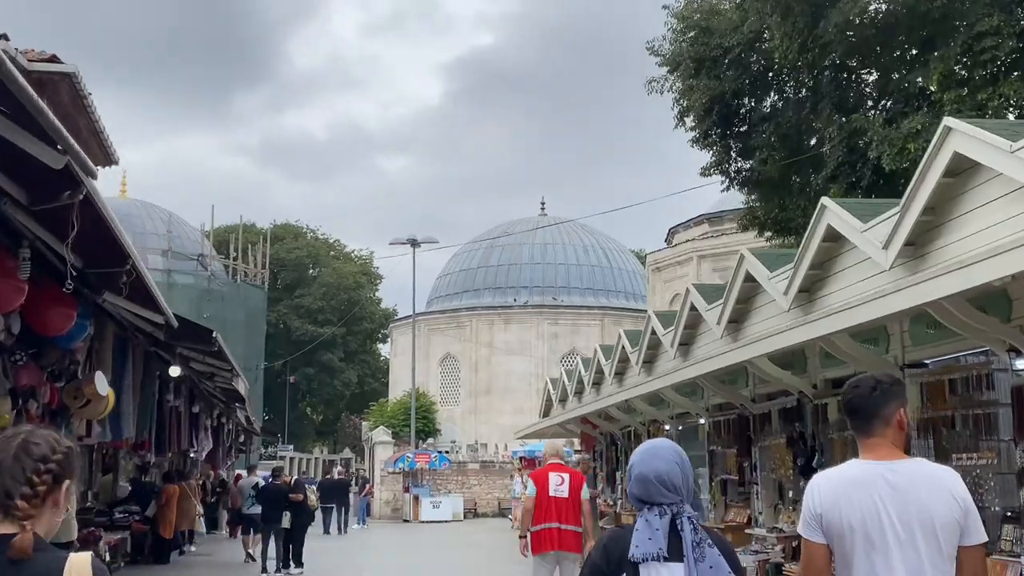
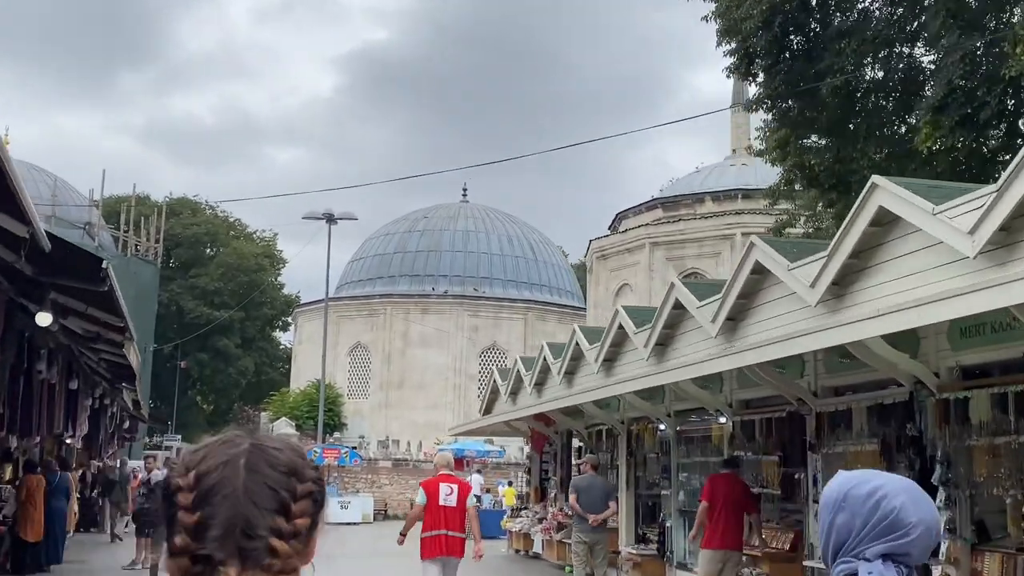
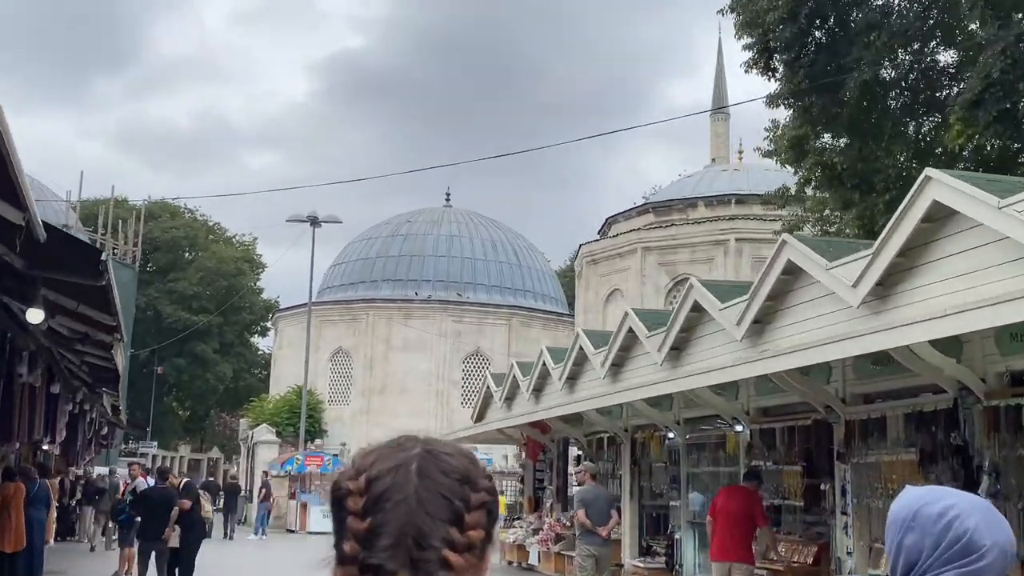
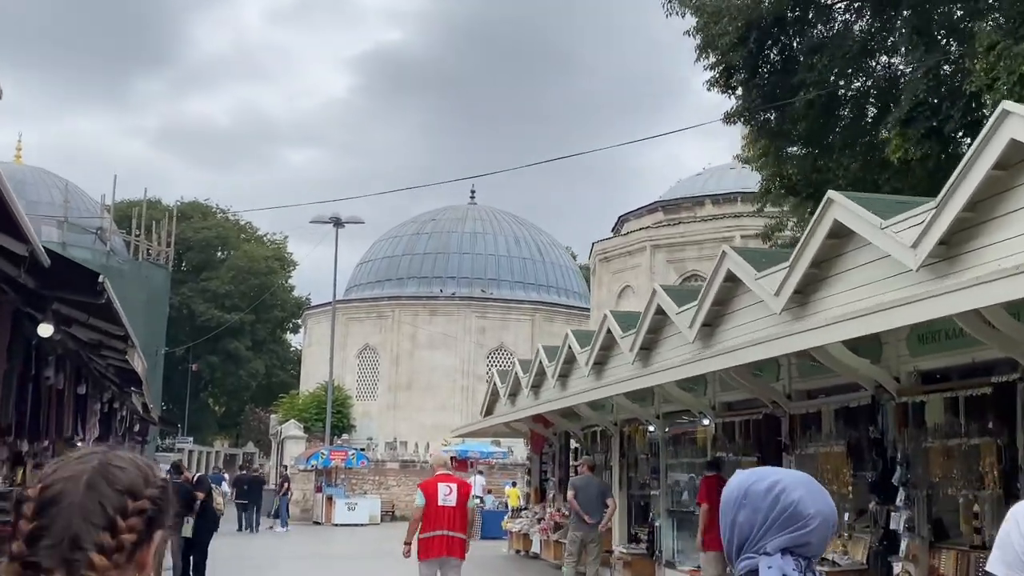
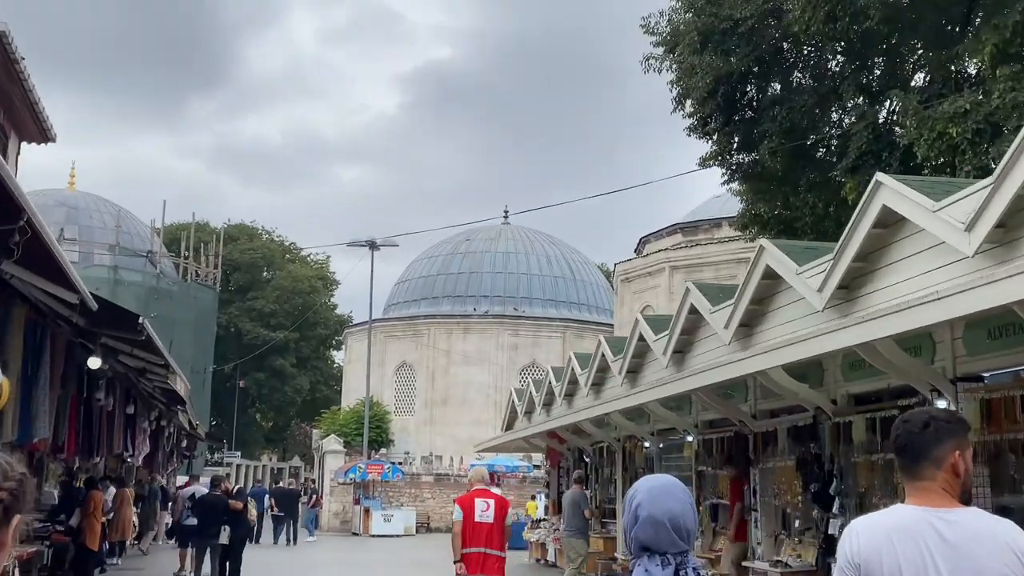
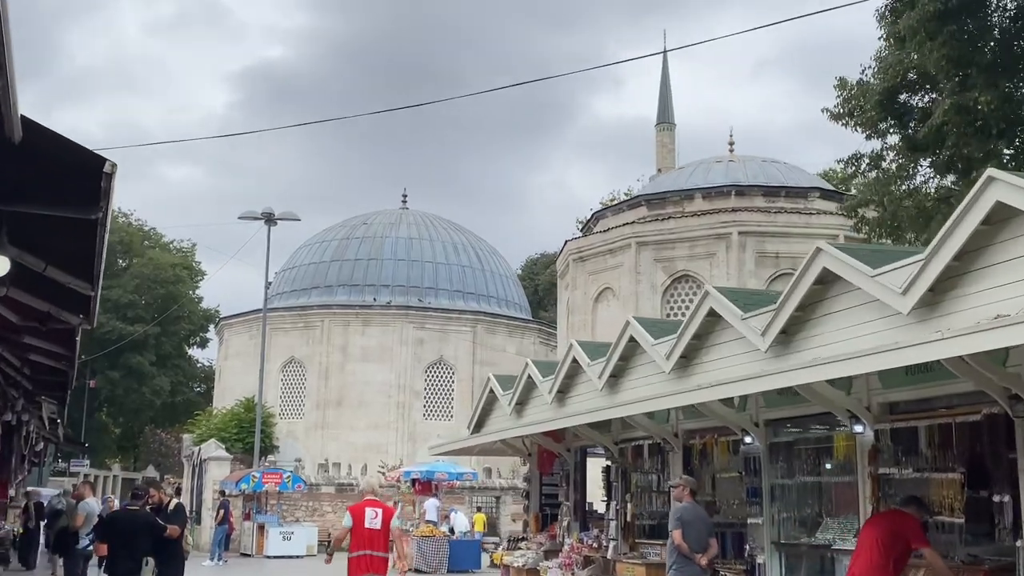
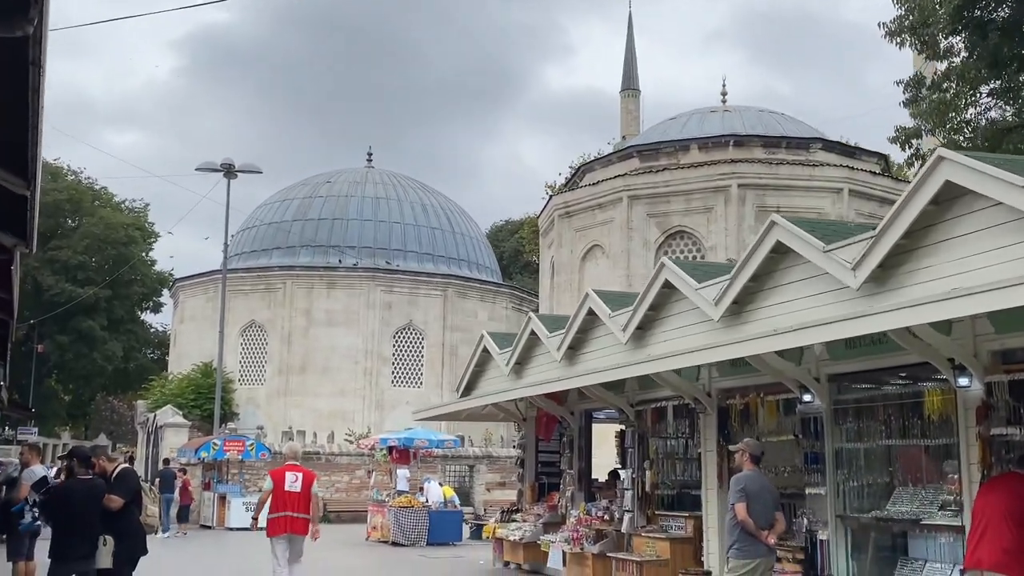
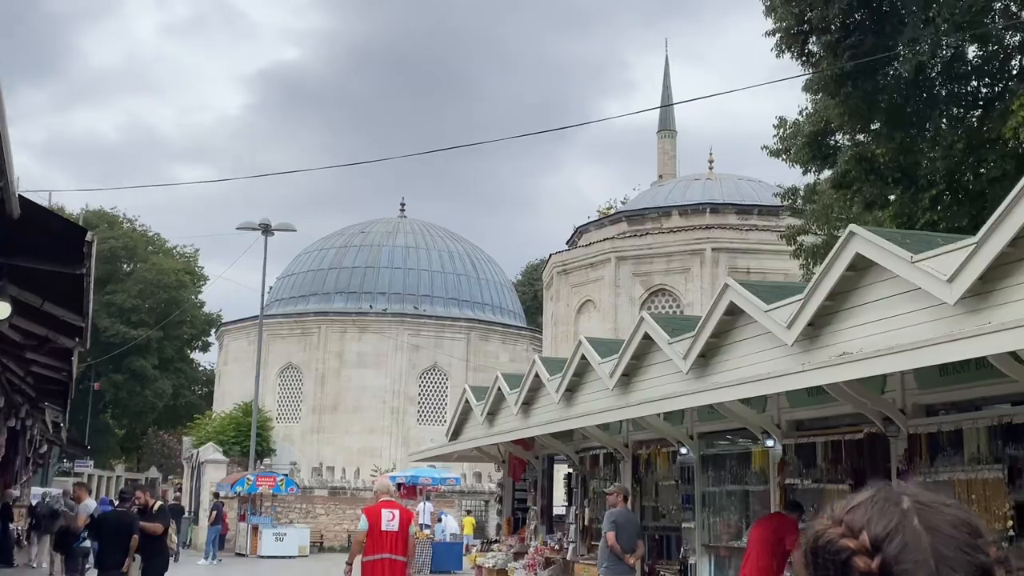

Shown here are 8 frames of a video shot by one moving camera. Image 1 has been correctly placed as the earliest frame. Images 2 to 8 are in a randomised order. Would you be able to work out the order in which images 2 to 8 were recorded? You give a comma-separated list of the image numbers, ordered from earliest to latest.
5, 4, 2, 3, 8, 6, 7
